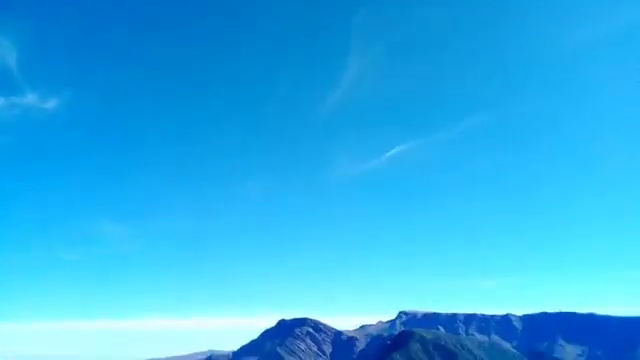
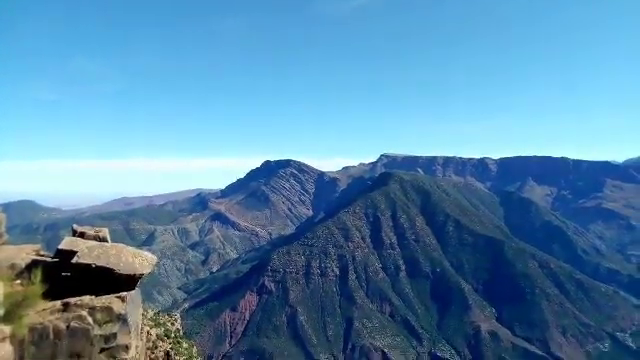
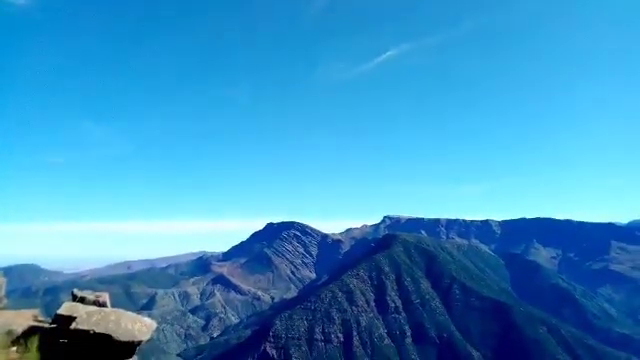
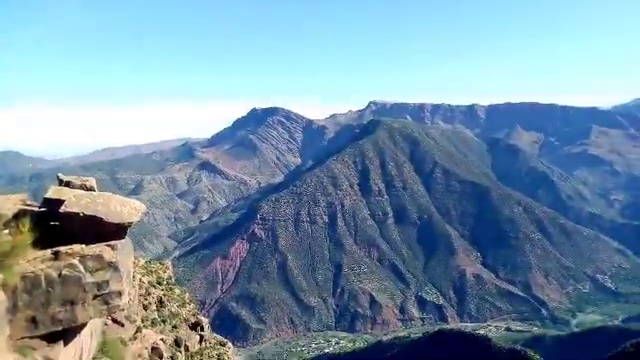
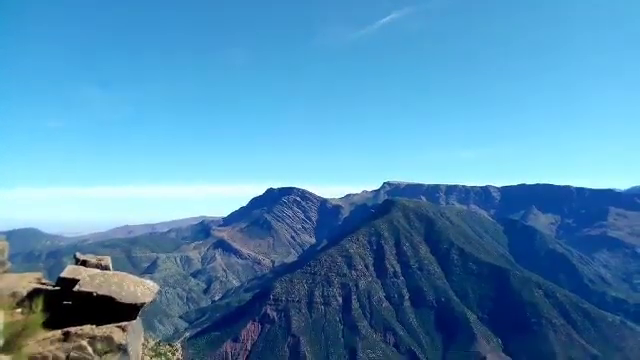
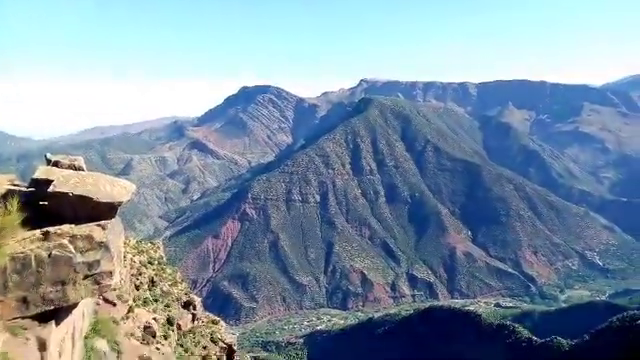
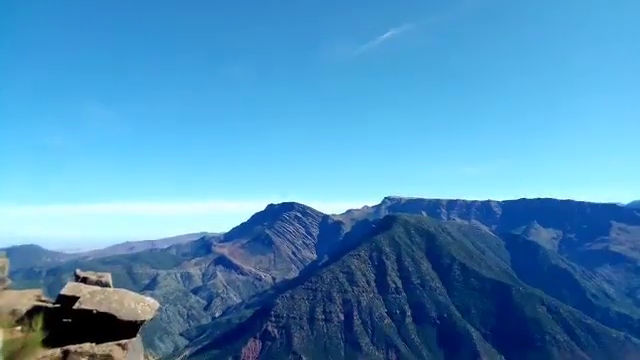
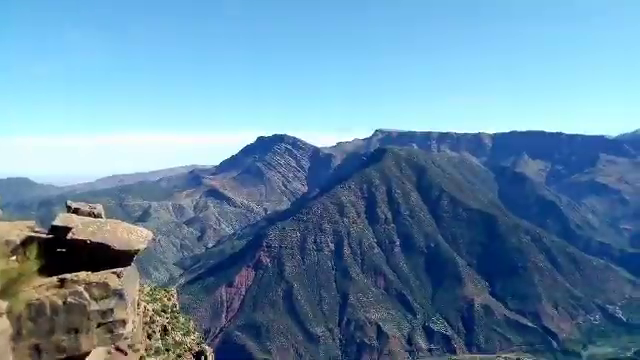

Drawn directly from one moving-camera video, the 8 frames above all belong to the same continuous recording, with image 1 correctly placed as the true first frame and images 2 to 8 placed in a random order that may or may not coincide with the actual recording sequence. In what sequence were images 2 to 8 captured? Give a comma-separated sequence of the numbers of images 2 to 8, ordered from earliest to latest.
3, 7, 5, 2, 8, 4, 6
